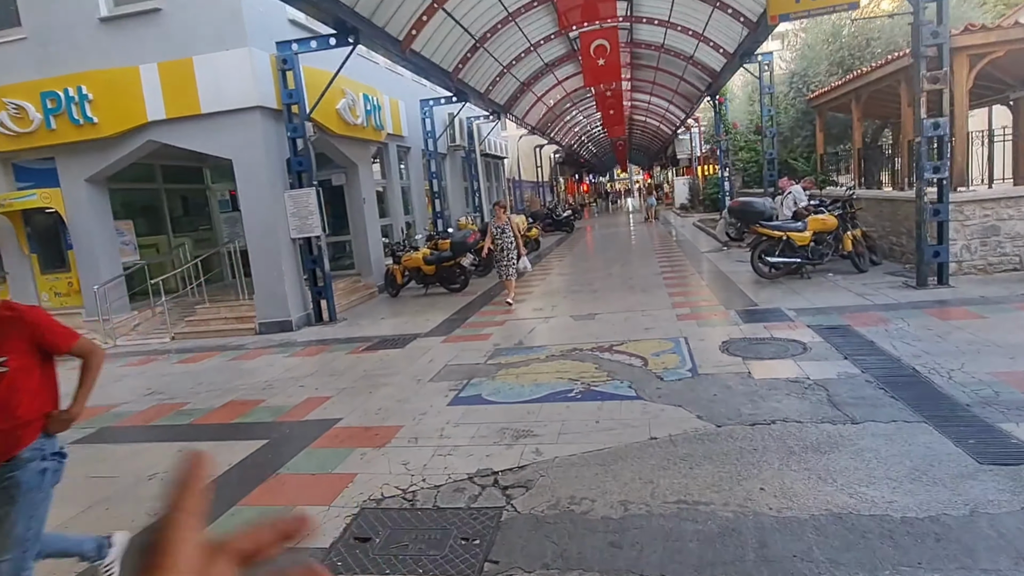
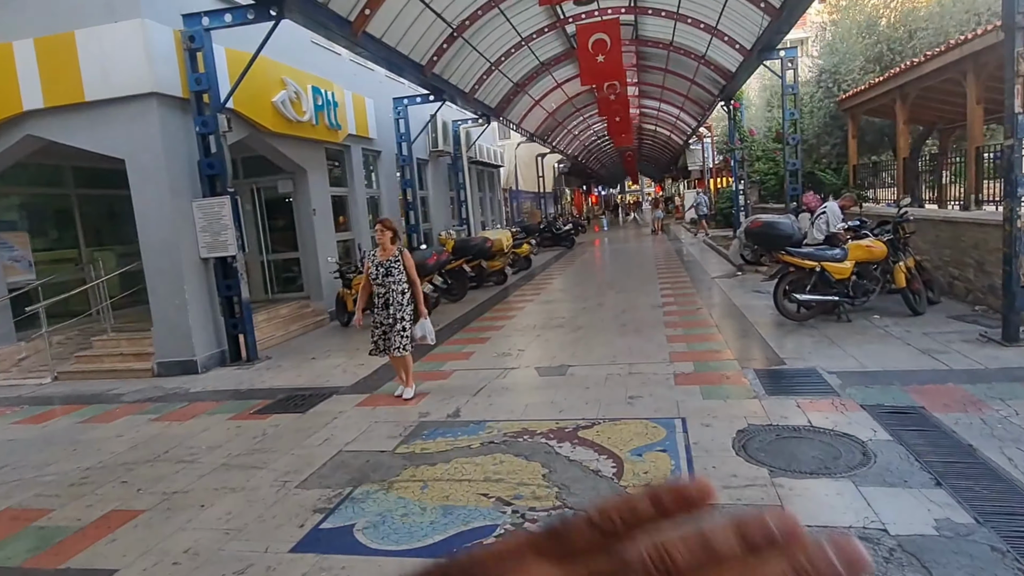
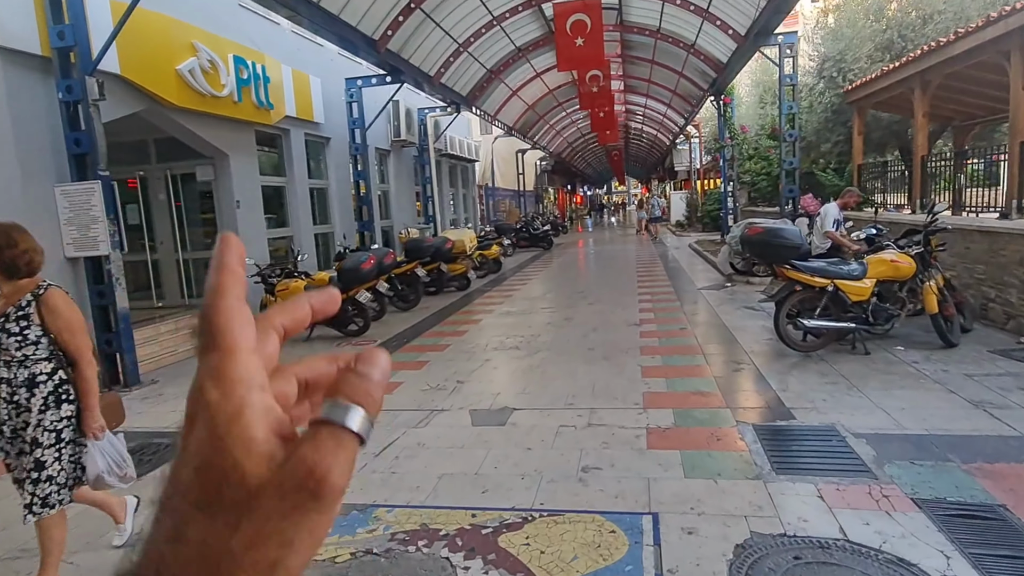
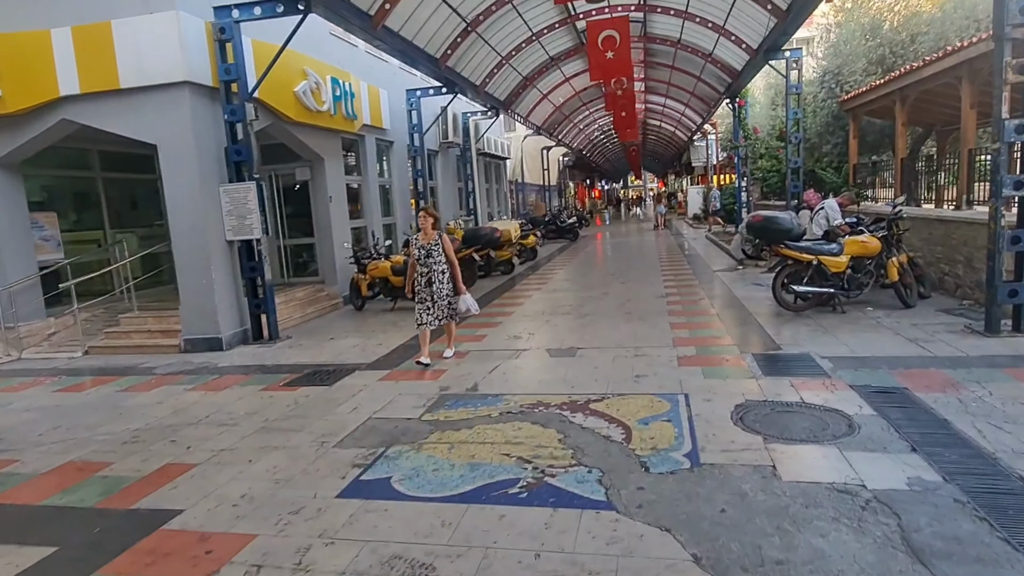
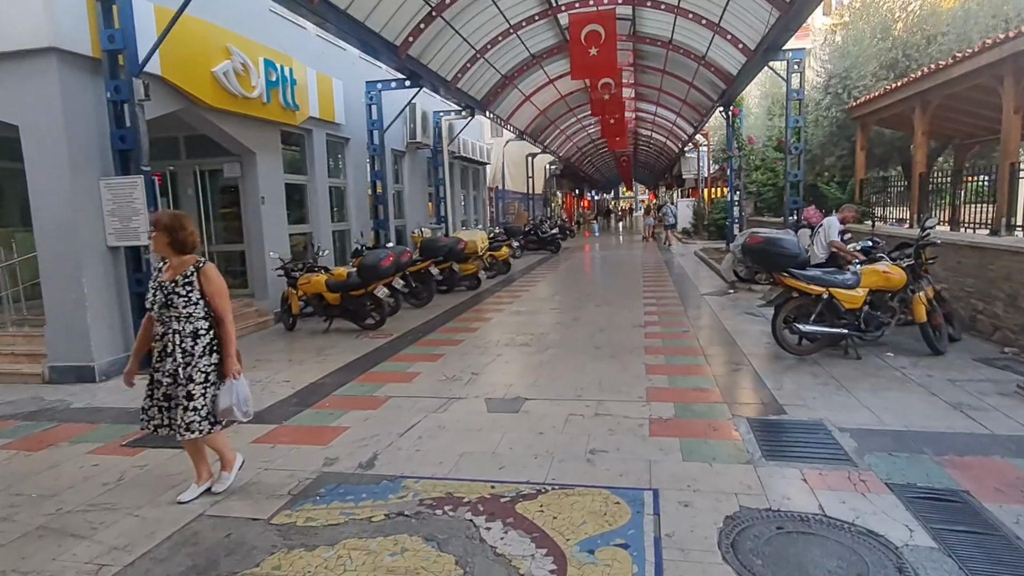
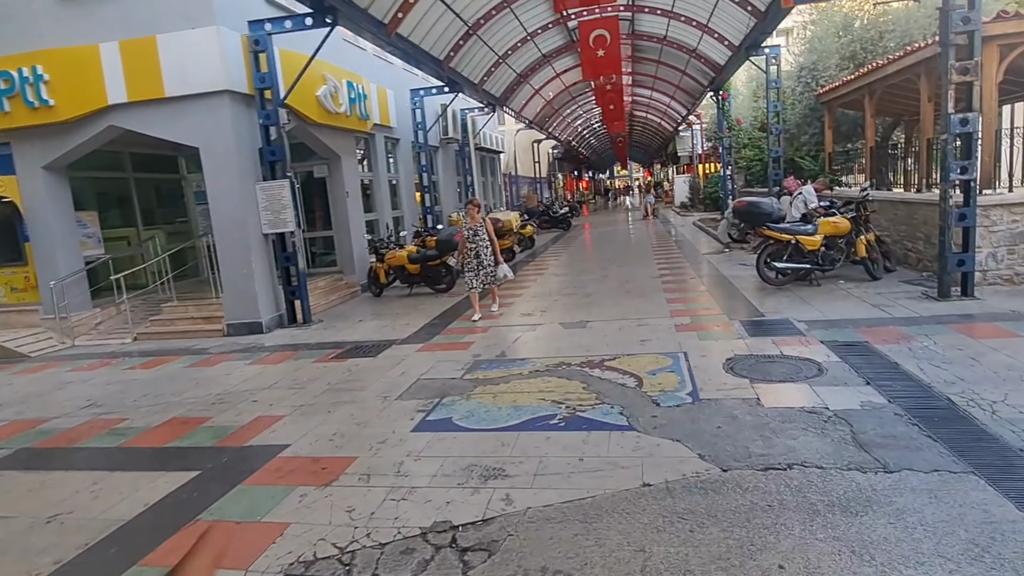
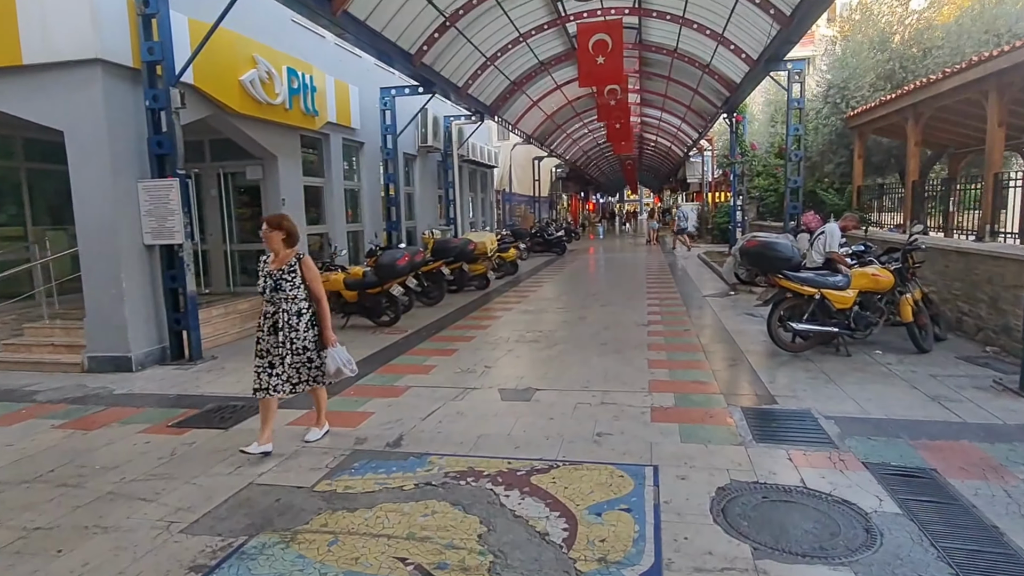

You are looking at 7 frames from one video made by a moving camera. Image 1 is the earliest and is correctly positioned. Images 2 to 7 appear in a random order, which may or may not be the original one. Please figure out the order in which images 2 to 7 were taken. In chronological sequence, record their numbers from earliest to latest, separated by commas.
6, 4, 2, 7, 5, 3
